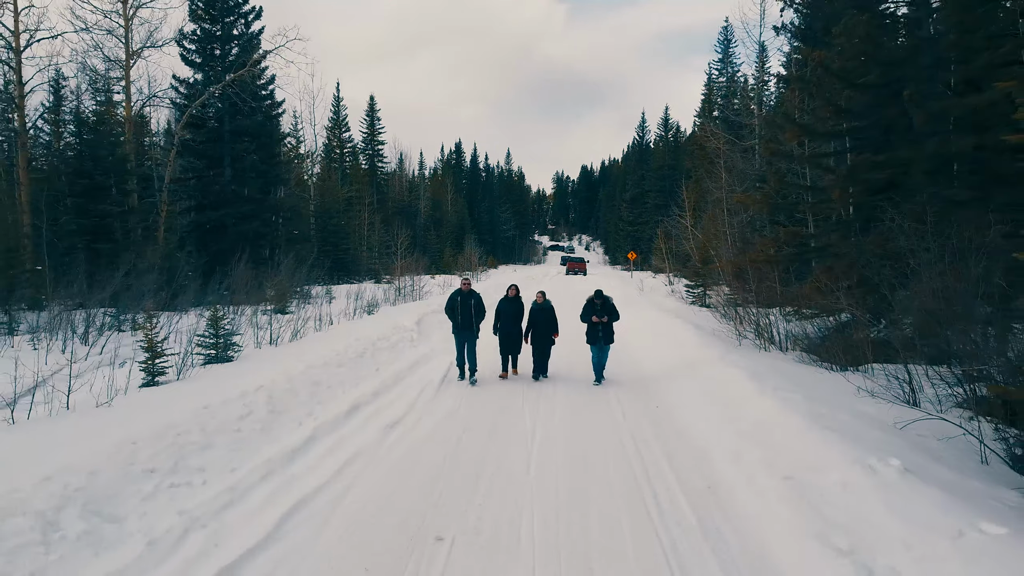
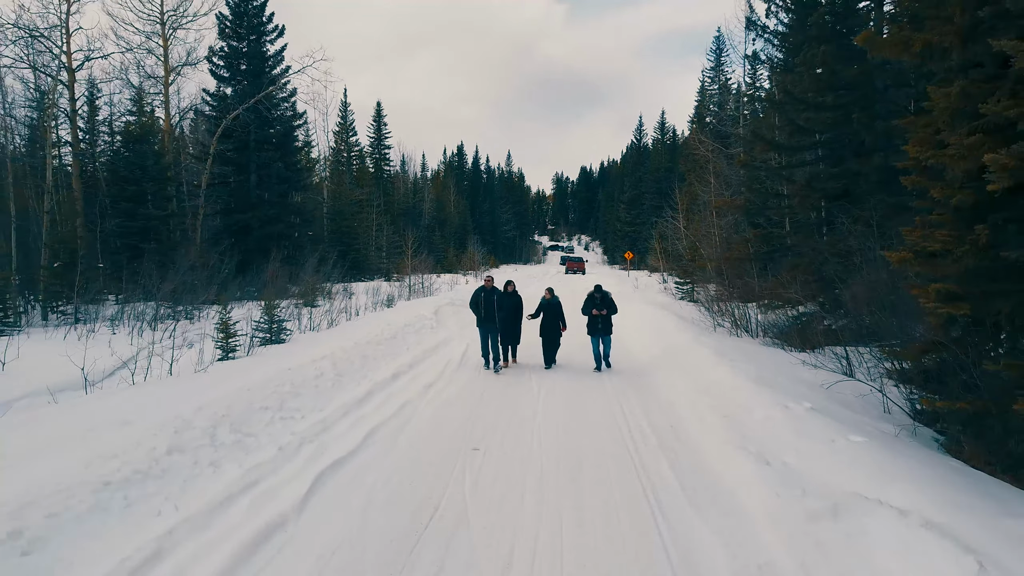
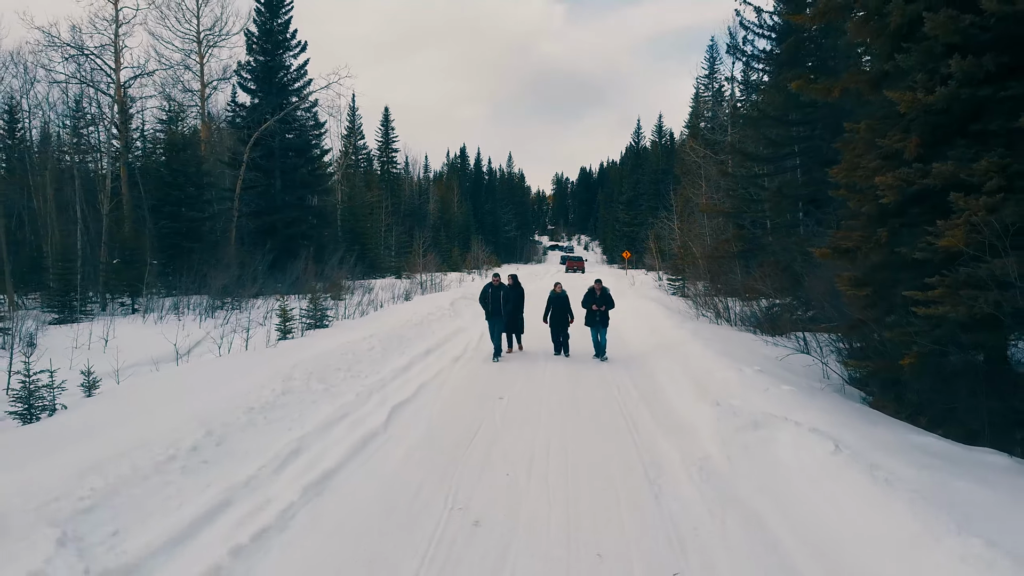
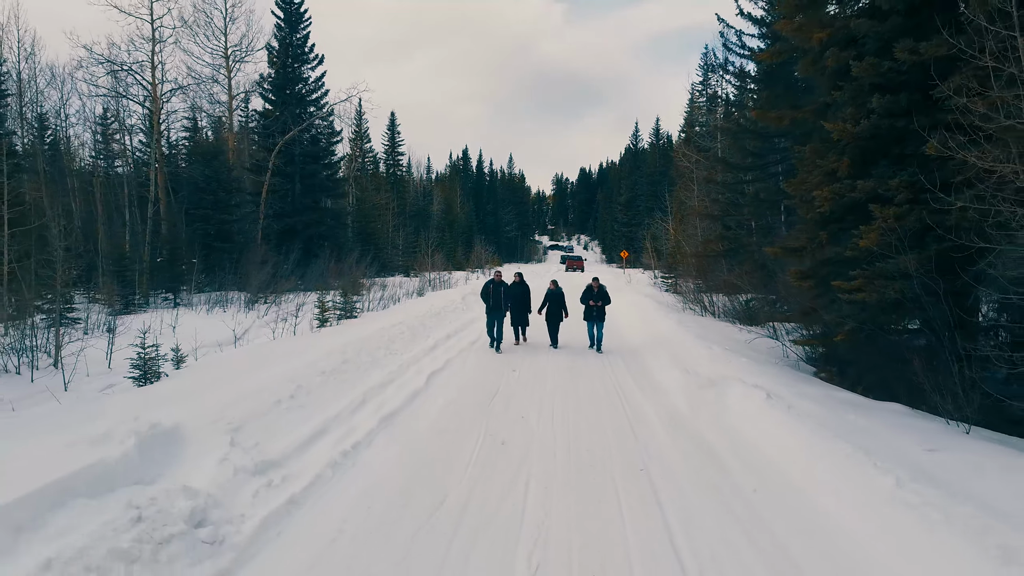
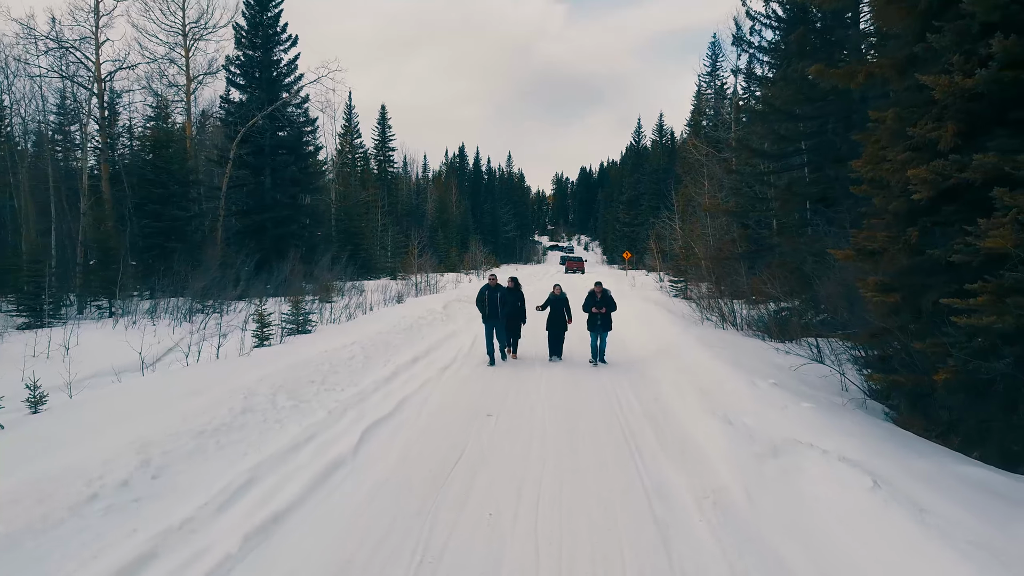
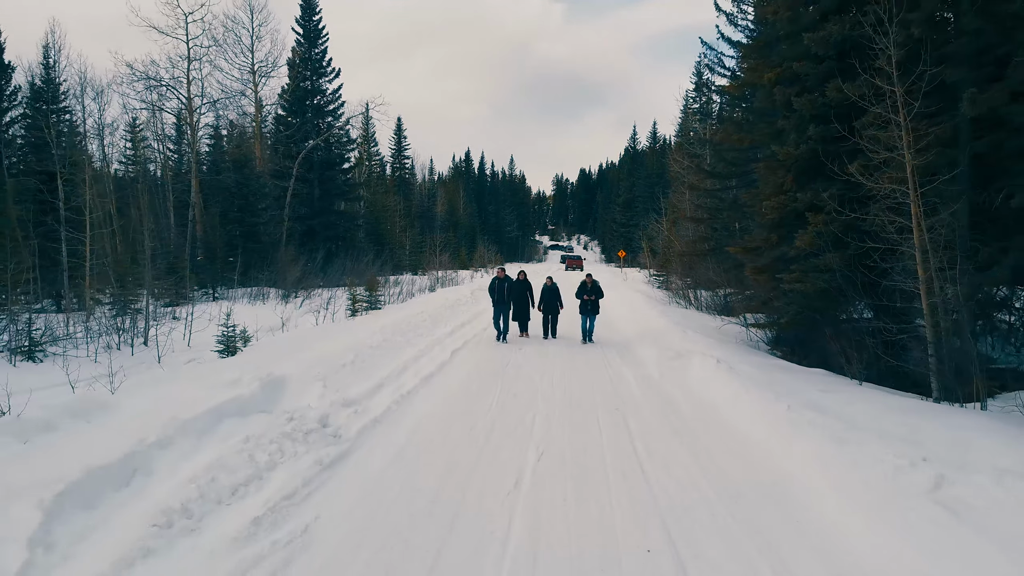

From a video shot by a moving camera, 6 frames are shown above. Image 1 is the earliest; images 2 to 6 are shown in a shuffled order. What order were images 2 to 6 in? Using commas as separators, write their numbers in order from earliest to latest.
2, 5, 3, 4, 6
